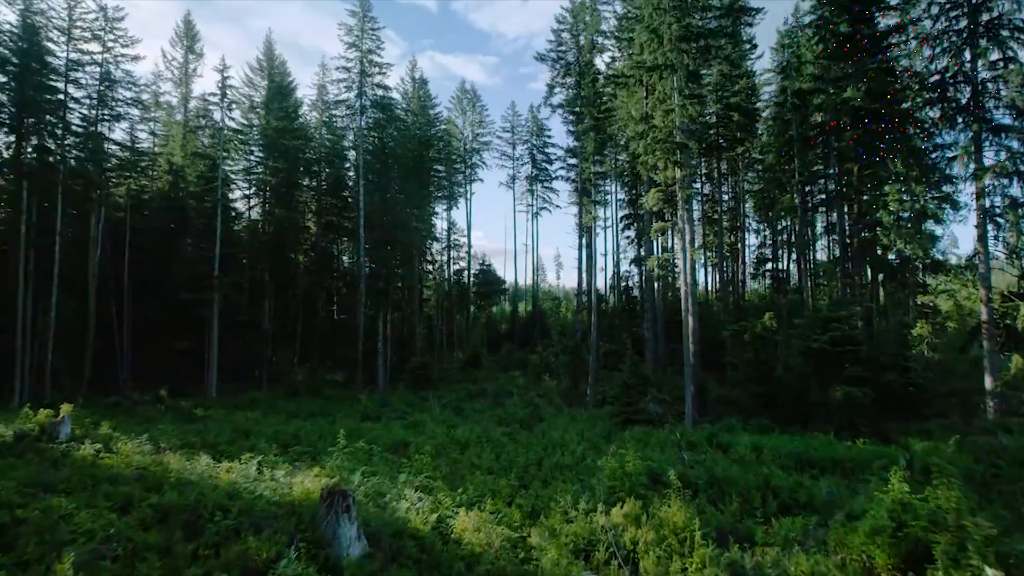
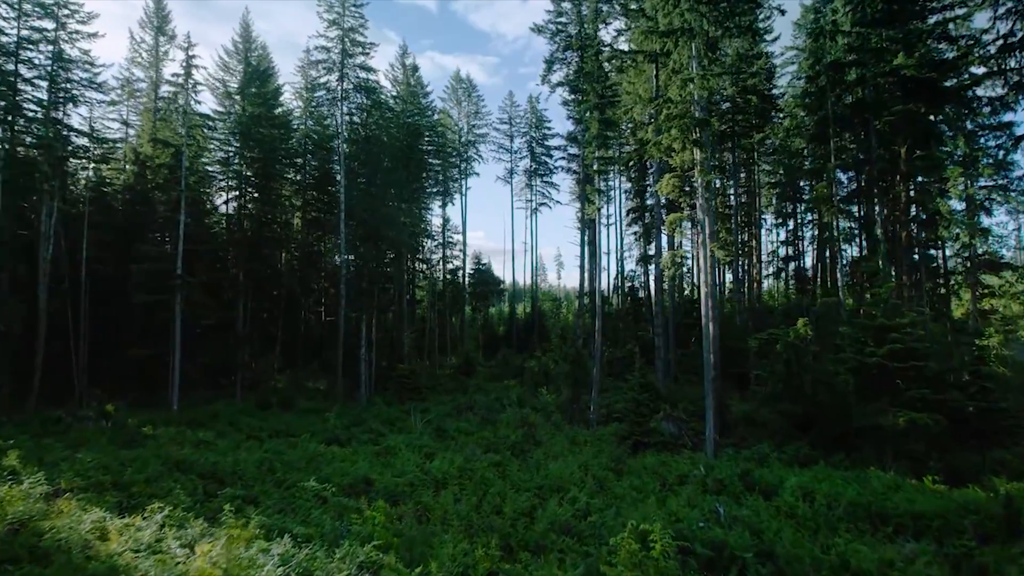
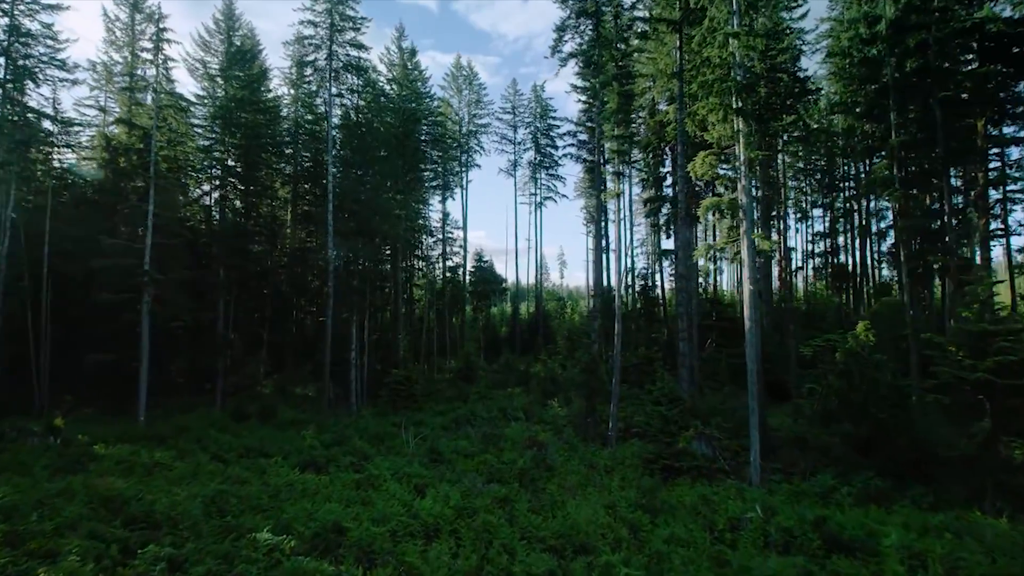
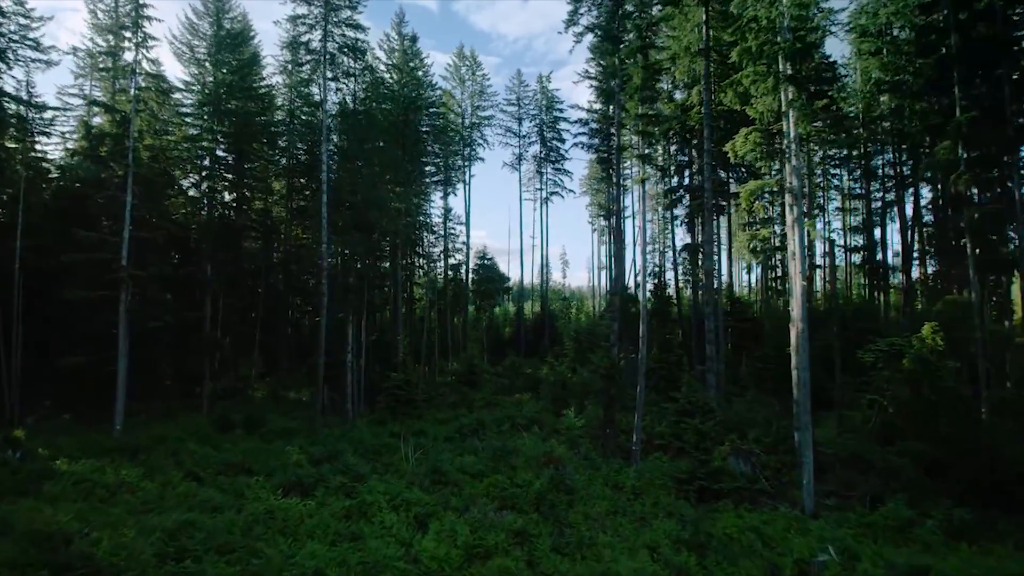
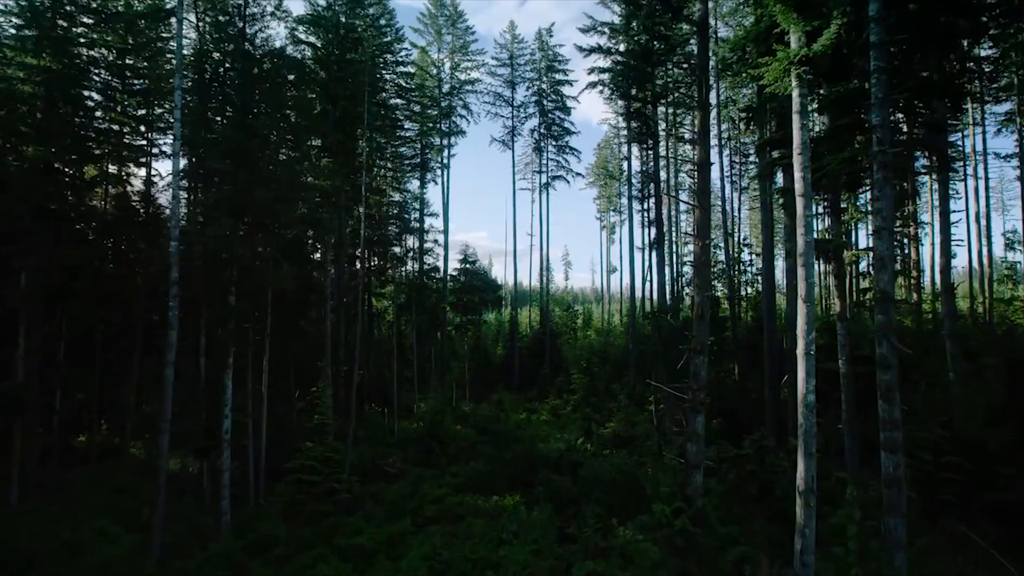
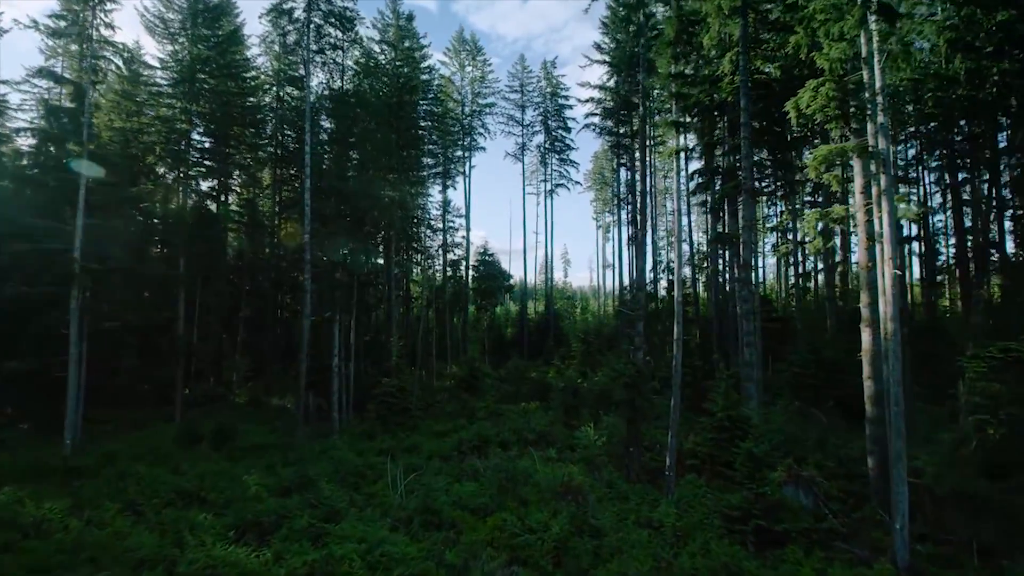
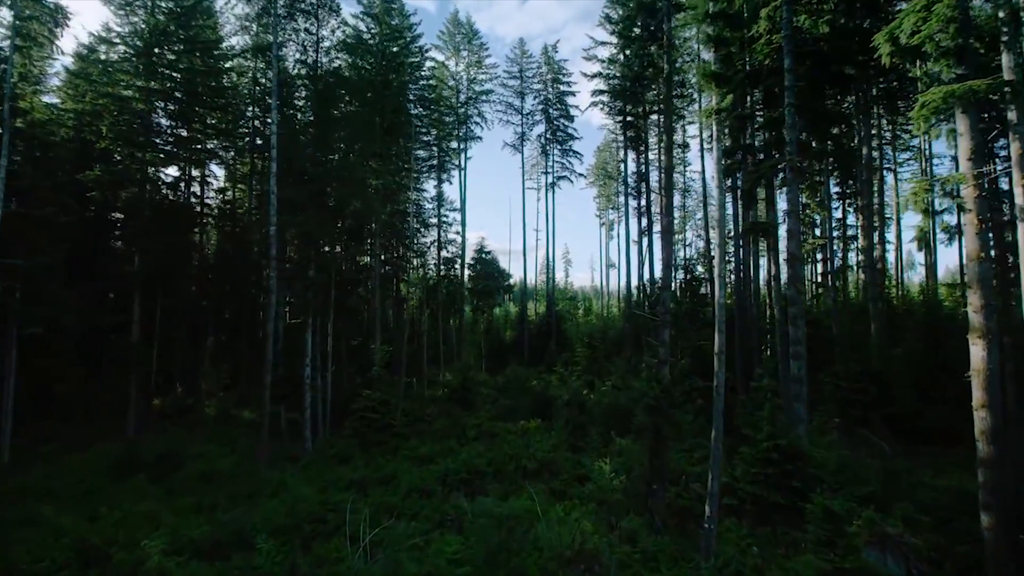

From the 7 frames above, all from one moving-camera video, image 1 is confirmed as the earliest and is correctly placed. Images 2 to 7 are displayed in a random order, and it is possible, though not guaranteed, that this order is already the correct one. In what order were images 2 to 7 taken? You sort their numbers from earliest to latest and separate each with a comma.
2, 3, 4, 6, 7, 5
